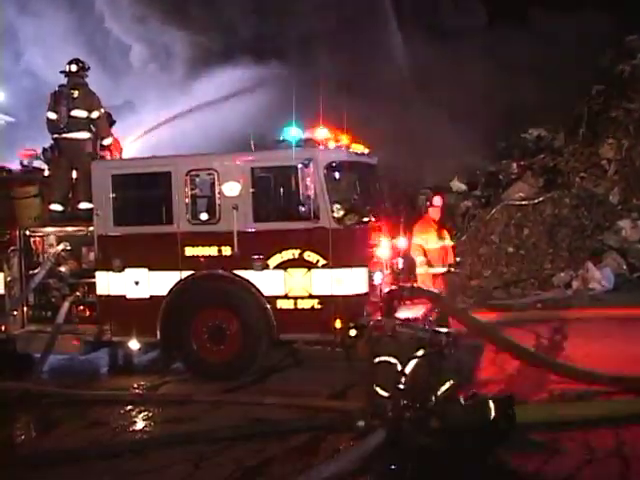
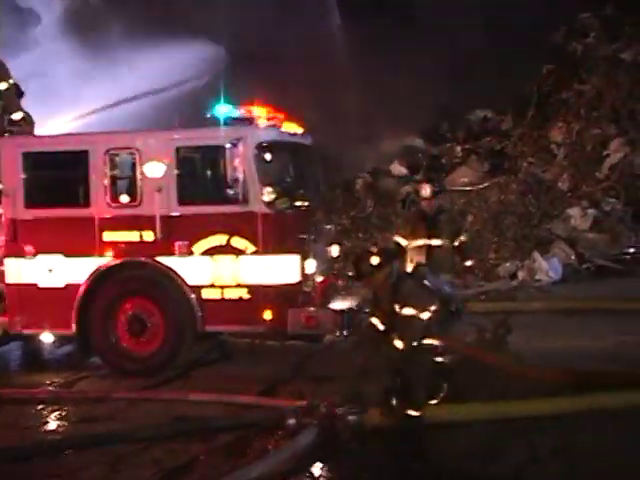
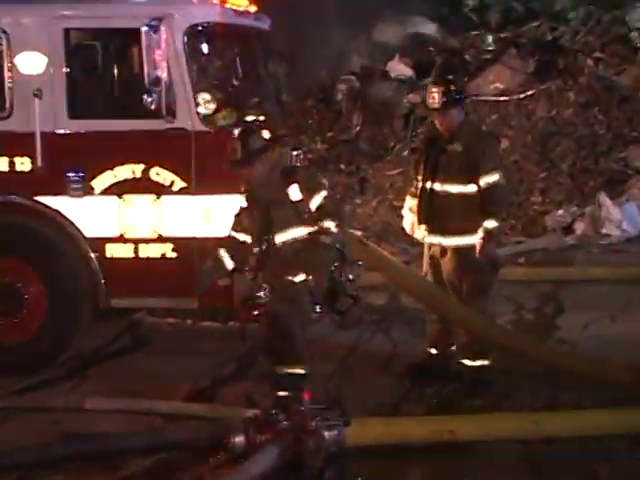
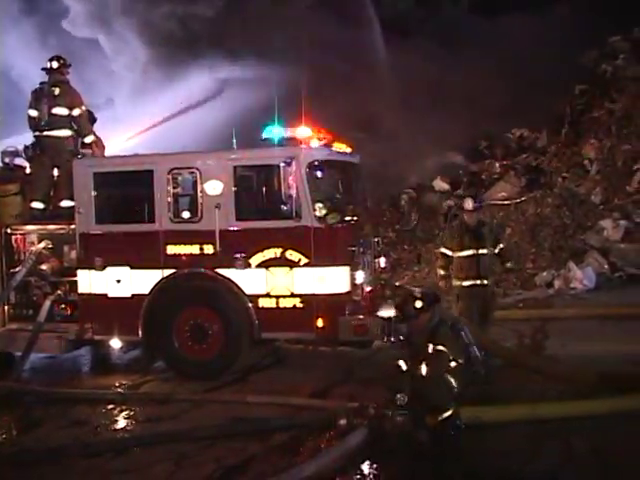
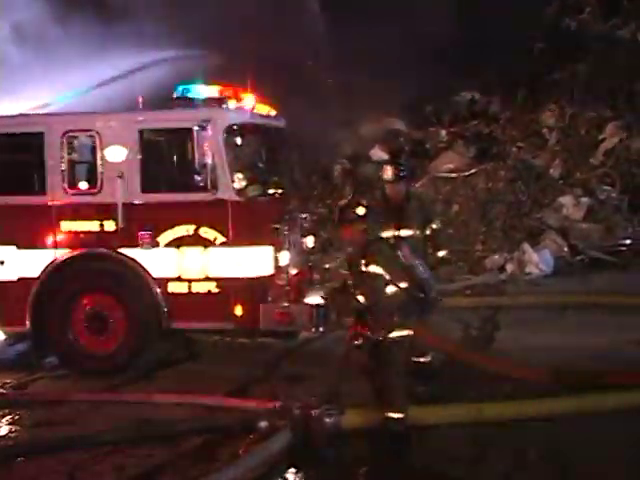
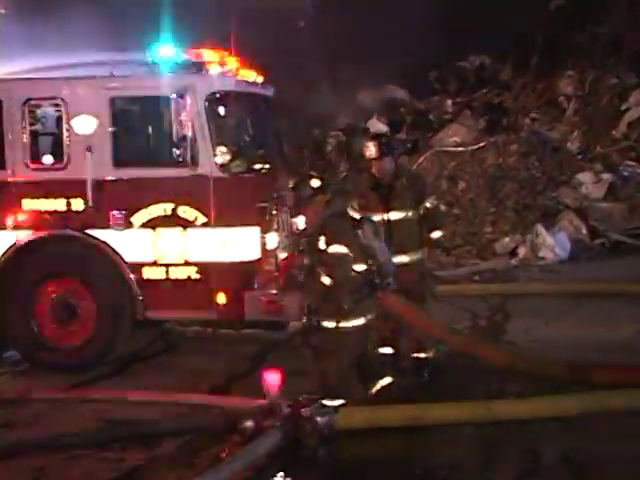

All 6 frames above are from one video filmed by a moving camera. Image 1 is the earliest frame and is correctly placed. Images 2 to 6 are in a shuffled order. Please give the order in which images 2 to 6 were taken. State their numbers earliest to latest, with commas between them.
4, 2, 5, 6, 3
